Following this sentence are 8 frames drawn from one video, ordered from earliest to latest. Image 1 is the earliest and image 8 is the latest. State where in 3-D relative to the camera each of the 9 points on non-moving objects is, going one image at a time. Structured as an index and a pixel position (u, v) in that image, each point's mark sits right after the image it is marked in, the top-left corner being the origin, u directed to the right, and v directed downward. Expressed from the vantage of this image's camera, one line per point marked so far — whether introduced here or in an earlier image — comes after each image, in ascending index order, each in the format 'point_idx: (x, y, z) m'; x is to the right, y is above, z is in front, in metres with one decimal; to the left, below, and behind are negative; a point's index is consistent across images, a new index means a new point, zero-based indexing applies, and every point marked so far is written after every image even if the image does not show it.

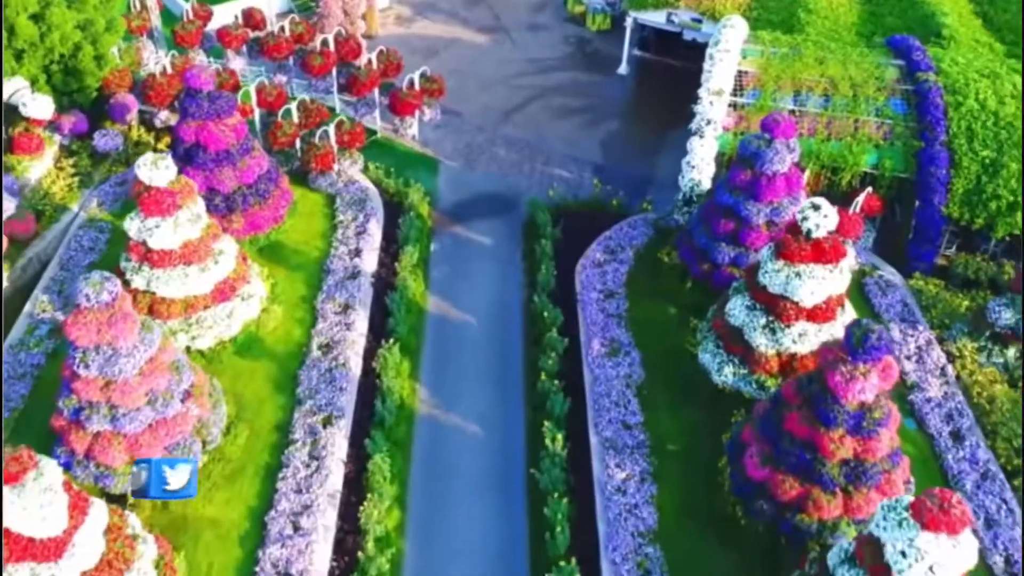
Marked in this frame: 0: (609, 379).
0: (+1.6, -1.4, +12.9) m
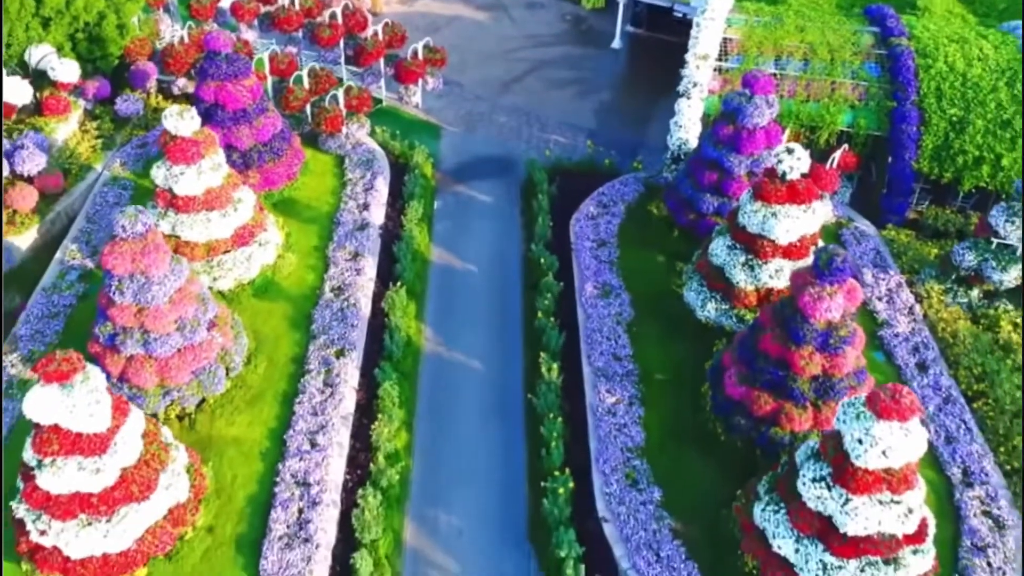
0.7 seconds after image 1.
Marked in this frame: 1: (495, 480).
0: (+1.5, -0.5, +13.9) m
1: (-0.3, -2.9, +12.3) m
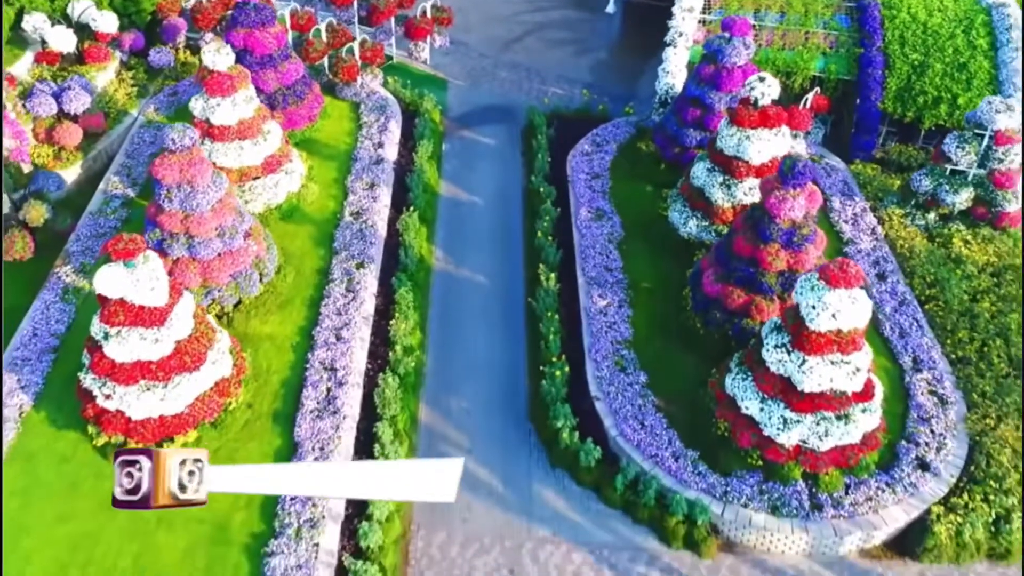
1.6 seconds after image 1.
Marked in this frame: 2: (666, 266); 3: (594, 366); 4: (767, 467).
0: (+1.6, +1.0, +15.5) m
1: (-0.2, -1.4, +13.8) m
2: (+2.9, +0.4, +15.0) m
3: (+1.3, -1.3, +13.3) m
4: (+3.7, -2.6, +11.7) m
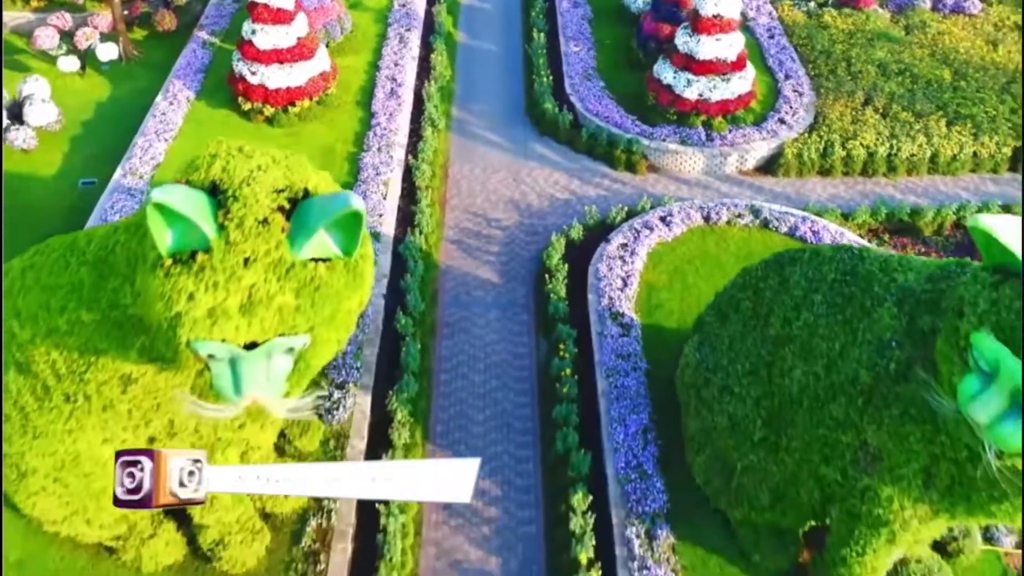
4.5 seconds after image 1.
0: (+1.6, +7.3, +21.9) m
1: (-0.2, +4.9, +20.3) m
2: (+2.9, +6.7, +21.4) m
3: (+1.4, +5.1, +19.7) m
4: (+3.7, +3.7, +18.1) m
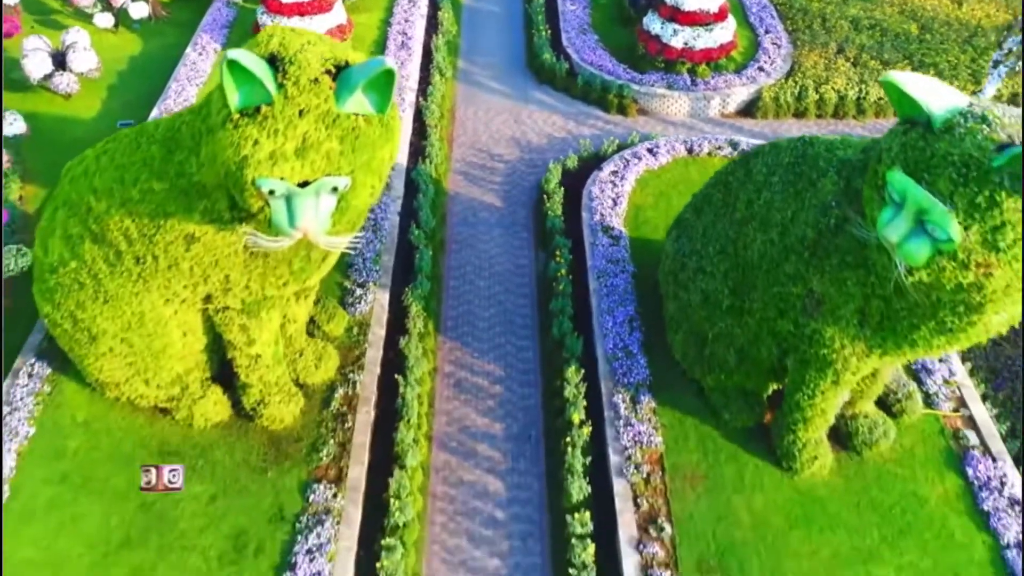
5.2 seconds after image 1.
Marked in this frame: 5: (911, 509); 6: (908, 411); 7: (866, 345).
0: (+1.7, +9.0, +23.6) m
1: (-0.1, +6.5, +21.9) m
2: (+2.9, +8.4, +23.1) m
3: (+1.4, +6.7, +21.3) m
4: (+3.8, +5.4, +19.8) m
5: (+5.7, -3.2, +11.6) m
6: (+6.1, -1.9, +12.5) m
7: (+4.5, -0.7, +10.3) m
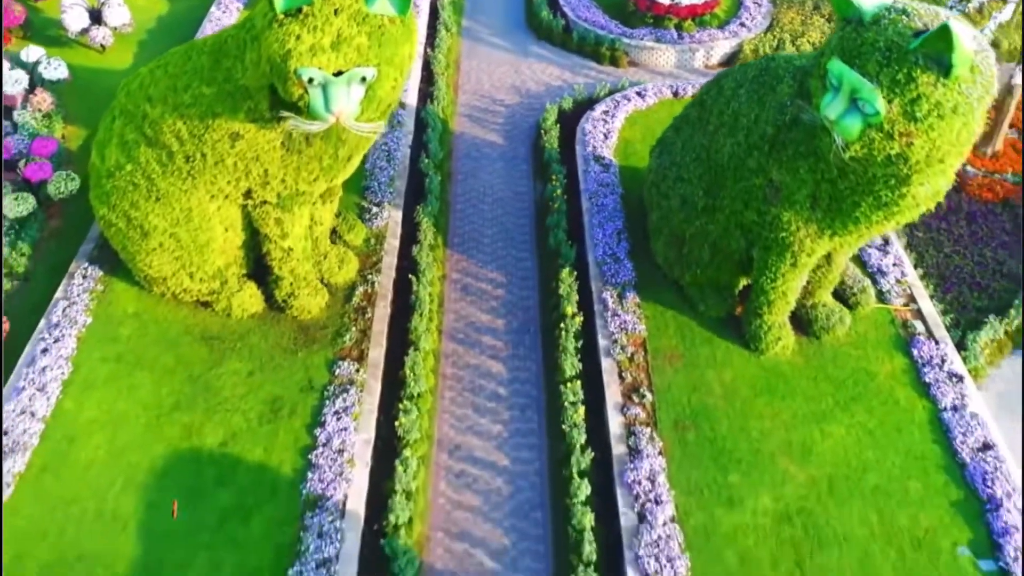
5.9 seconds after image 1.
0: (+1.7, +10.6, +25.2) m
1: (-0.1, +8.2, +23.6) m
2: (+2.9, +10.0, +24.7) m
3: (+1.4, +8.3, +23.0) m
4: (+3.8, +7.0, +21.4) m
5: (+5.7, -1.5, +13.2) m
6: (+6.1, -0.3, +14.1) m
7: (+4.5, +0.9, +12.0) m
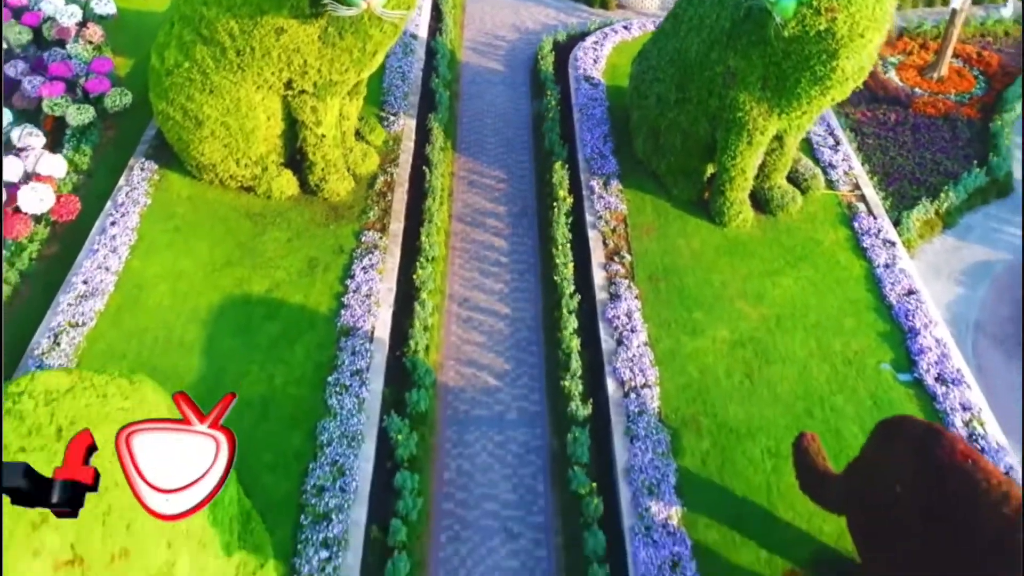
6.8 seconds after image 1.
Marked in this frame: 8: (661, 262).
0: (+1.7, +12.9, +27.5) m
1: (-0.1, +10.5, +25.9) m
2: (+3.0, +12.3, +27.1) m
3: (+1.4, +10.6, +25.3) m
4: (+3.8, +9.3, +23.7) m
5: (+5.7, +0.8, +15.5) m
6: (+6.1, +2.0, +16.4) m
7: (+4.5, +3.2, +14.3) m
8: (+2.8, +0.5, +15.3) m
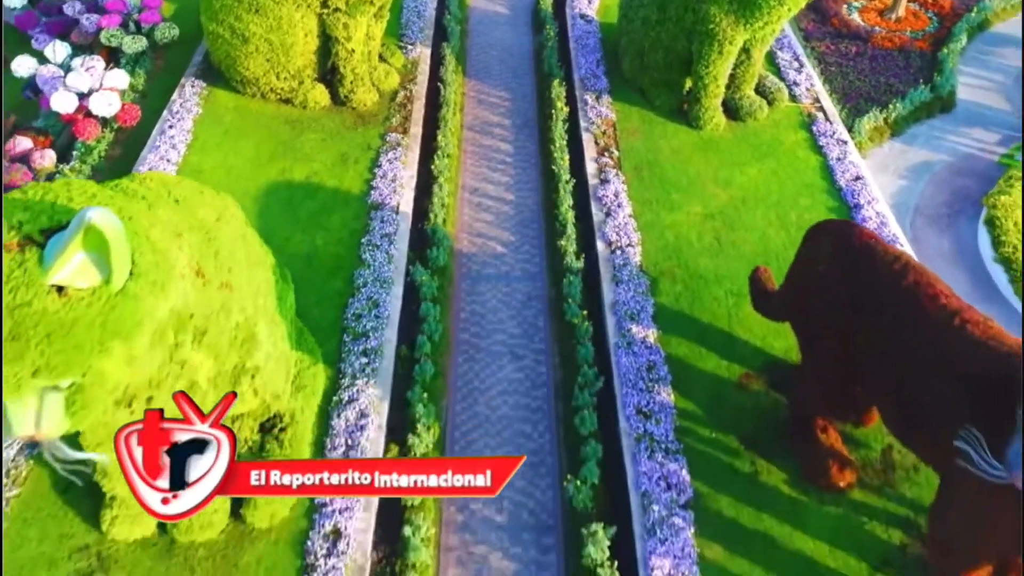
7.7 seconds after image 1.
0: (+1.8, +15.2, +30.1) m
1: (0.0, +12.8, +28.4) m
2: (+3.0, +14.6, +29.6) m
3: (+1.5, +12.9, +27.8) m
4: (+3.9, +11.6, +26.2) m
5: (+5.8, +3.1, +18.0) m
6: (+6.2, +4.4, +18.9) m
7: (+4.6, +5.6, +16.8) m
8: (+2.9, +2.9, +17.7) m
